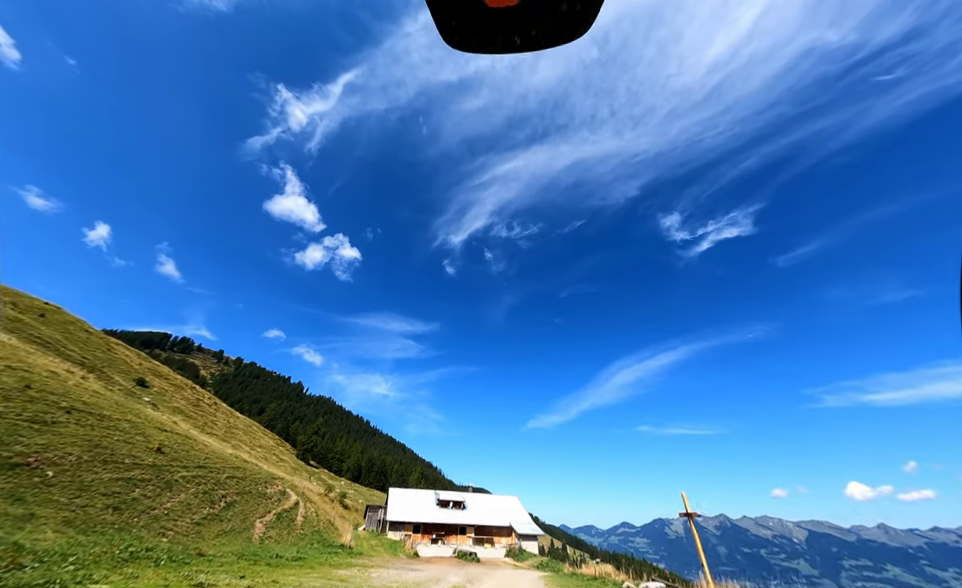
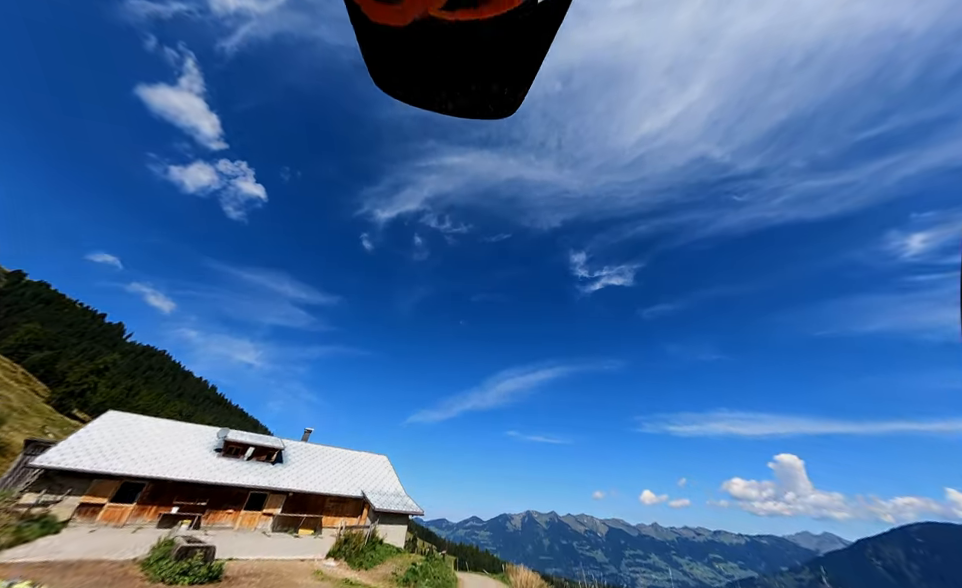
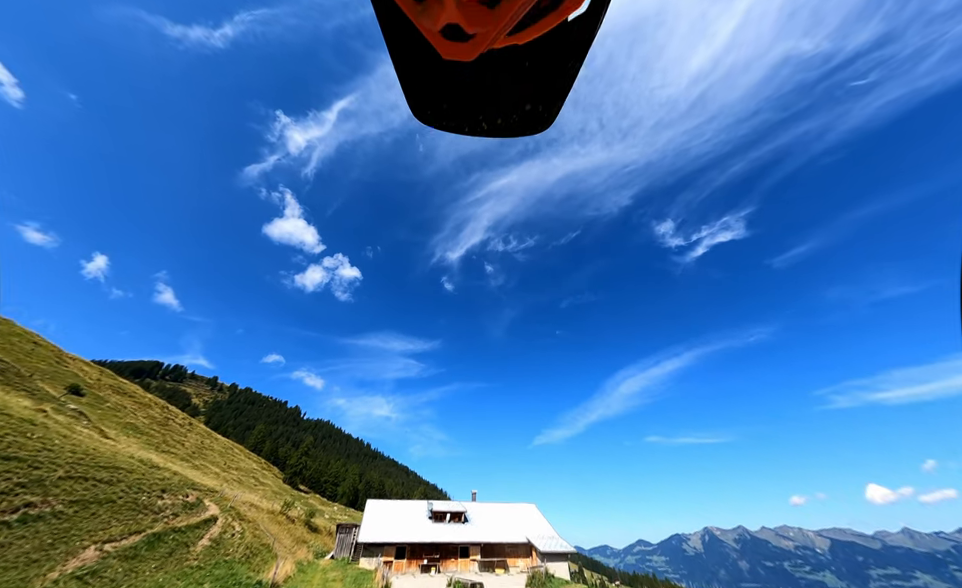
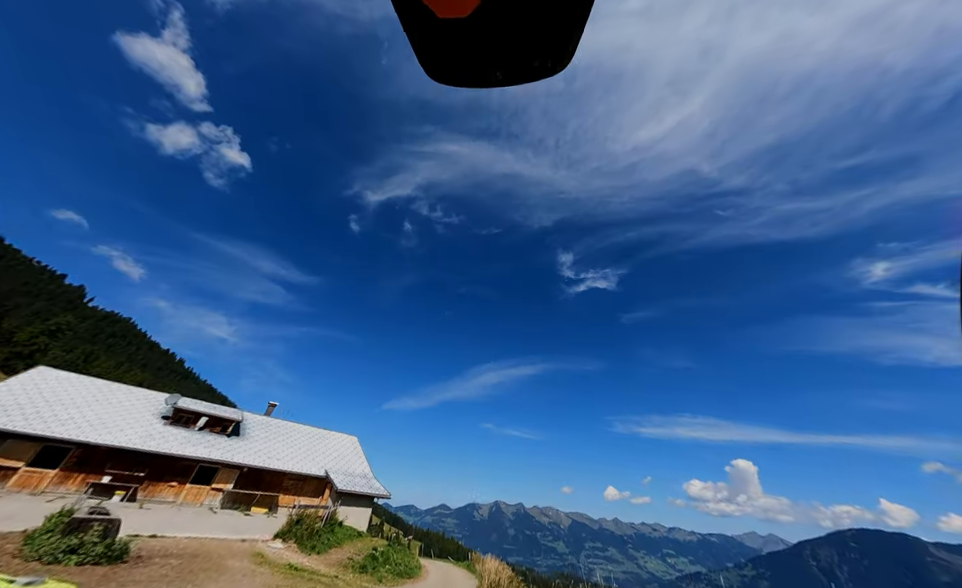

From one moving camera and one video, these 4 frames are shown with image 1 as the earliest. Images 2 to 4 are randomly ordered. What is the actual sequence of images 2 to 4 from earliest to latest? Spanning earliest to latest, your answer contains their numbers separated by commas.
3, 2, 4
